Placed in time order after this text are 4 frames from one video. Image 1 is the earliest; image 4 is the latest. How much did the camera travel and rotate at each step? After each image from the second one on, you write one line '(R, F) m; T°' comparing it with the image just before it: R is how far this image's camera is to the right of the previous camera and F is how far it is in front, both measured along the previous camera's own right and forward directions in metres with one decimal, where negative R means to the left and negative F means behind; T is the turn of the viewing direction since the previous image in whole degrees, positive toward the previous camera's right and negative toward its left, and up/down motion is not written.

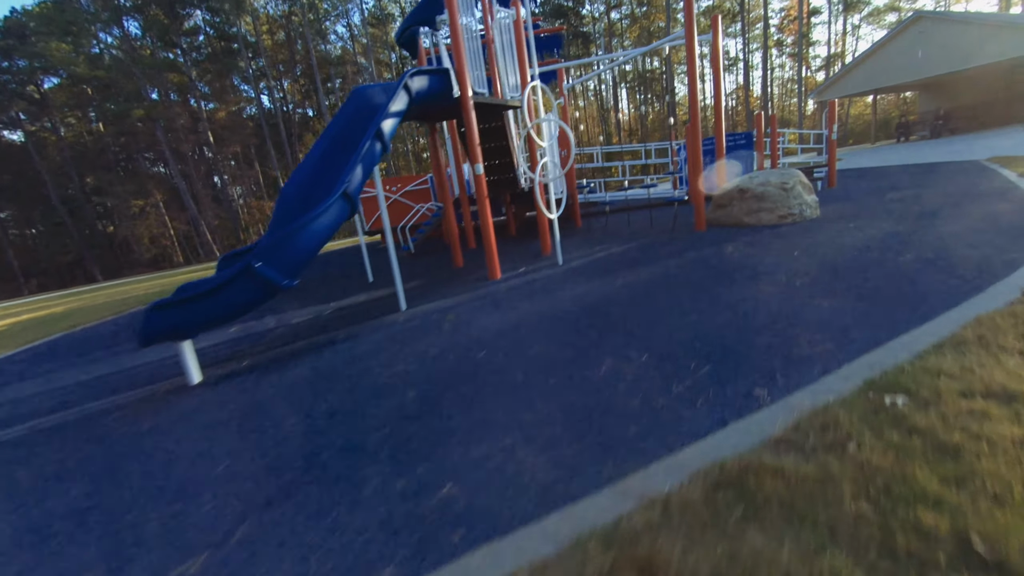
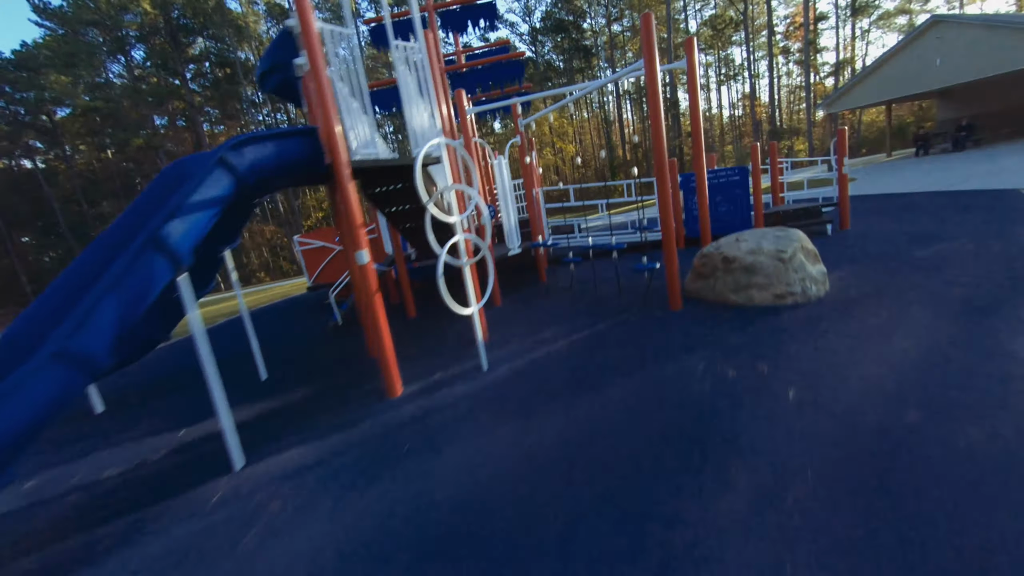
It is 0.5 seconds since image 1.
(+0.7, +1.1) m; -1°
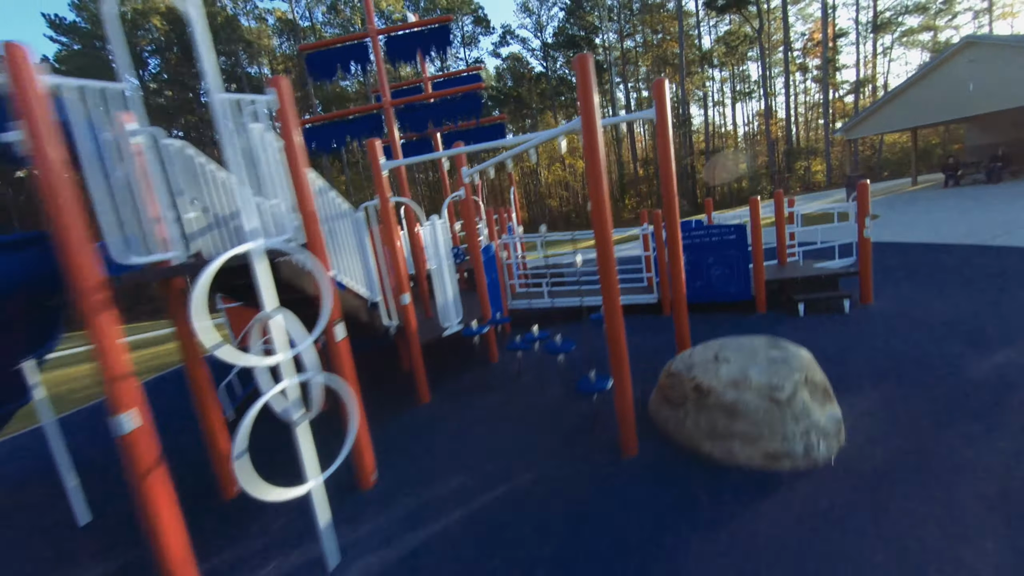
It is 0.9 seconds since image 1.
(+0.7, +1.2) m; -2°
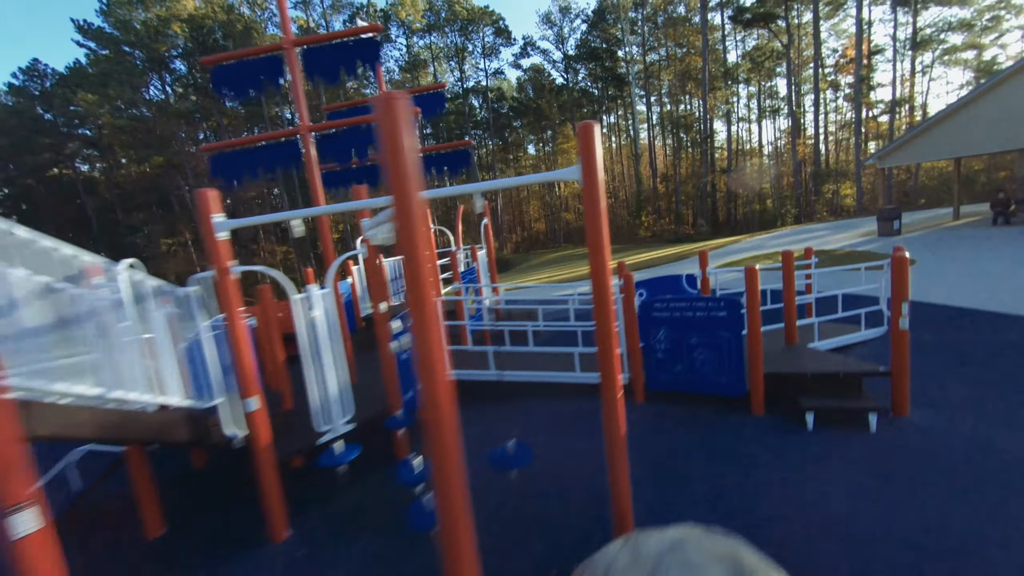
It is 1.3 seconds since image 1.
(+0.8, +1.3) m; -2°
